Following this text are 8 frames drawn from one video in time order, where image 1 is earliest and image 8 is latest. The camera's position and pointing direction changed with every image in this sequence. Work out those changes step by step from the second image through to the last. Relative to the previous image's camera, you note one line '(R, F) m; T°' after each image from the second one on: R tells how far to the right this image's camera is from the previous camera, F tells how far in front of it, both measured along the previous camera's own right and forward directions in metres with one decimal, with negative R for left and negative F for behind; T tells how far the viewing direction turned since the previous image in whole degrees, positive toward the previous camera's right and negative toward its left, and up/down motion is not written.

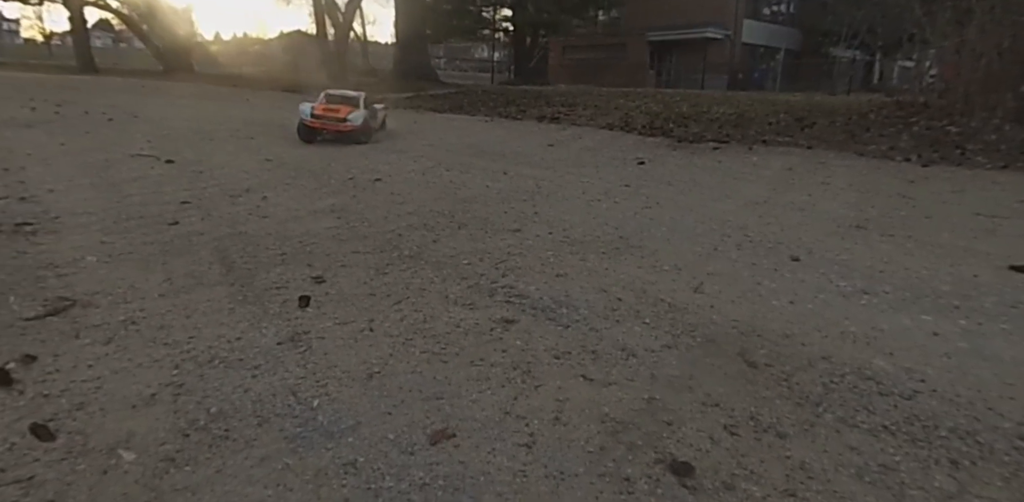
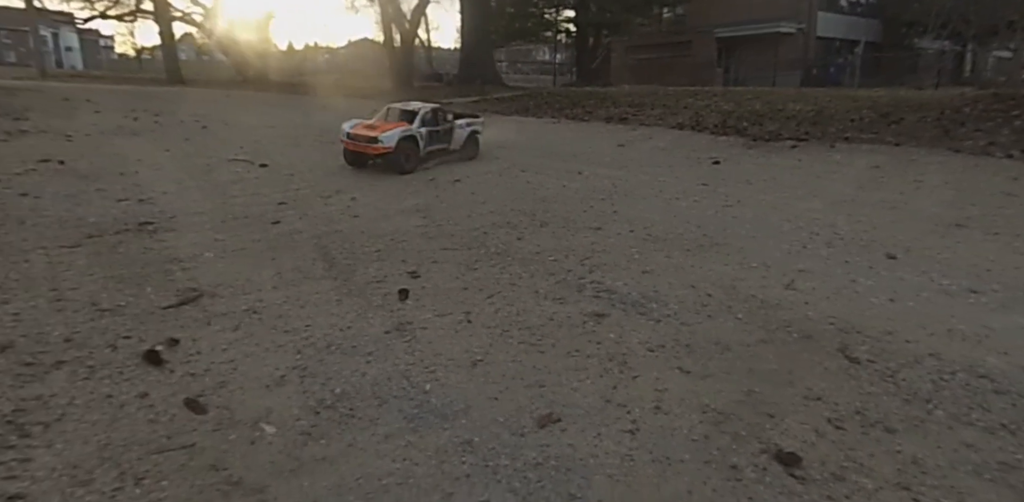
(-0.3, -0.2) m; -5°
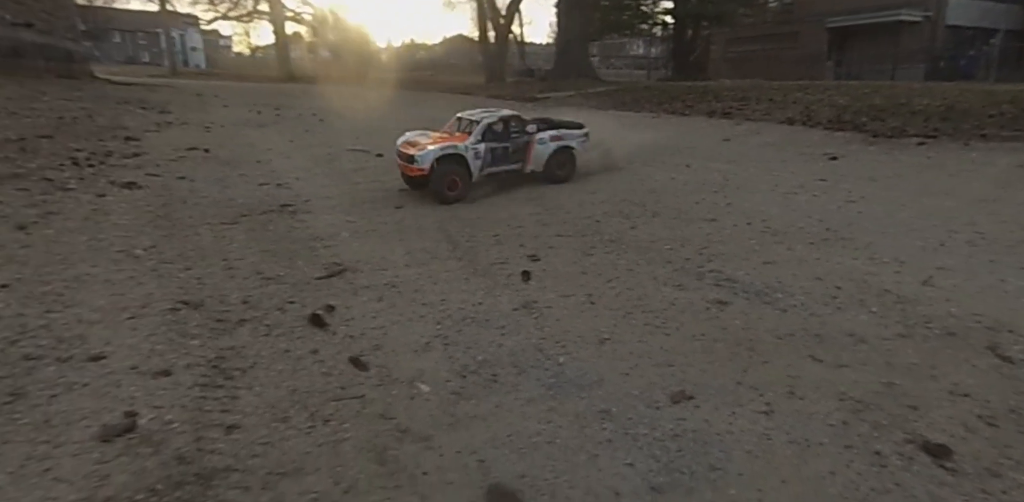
(-0.4, -0.2) m; -8°
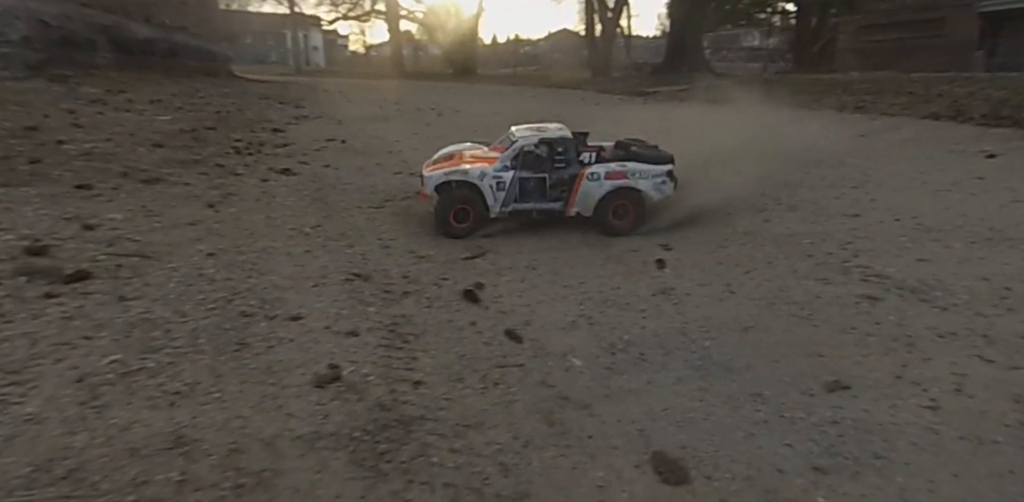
(-0.4, -0.3) m; -9°
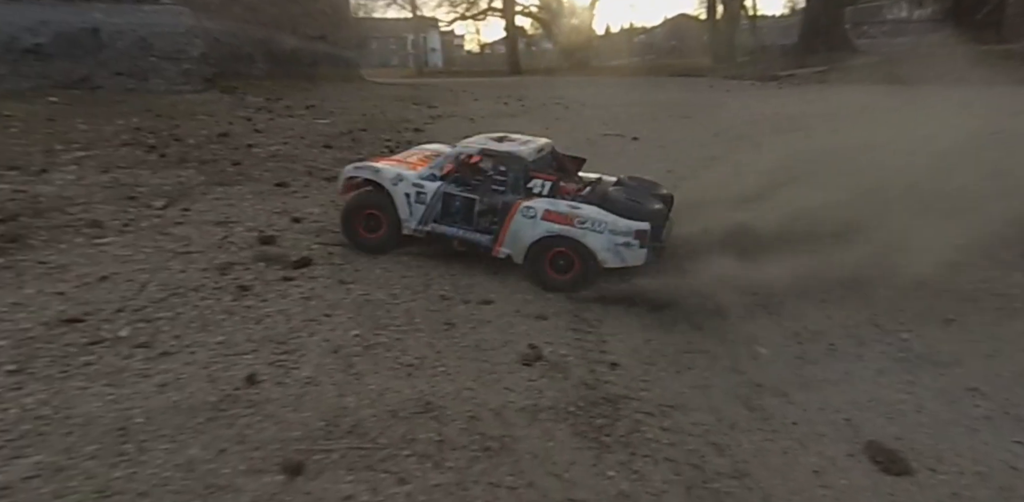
(-0.6, -0.2) m; -10°
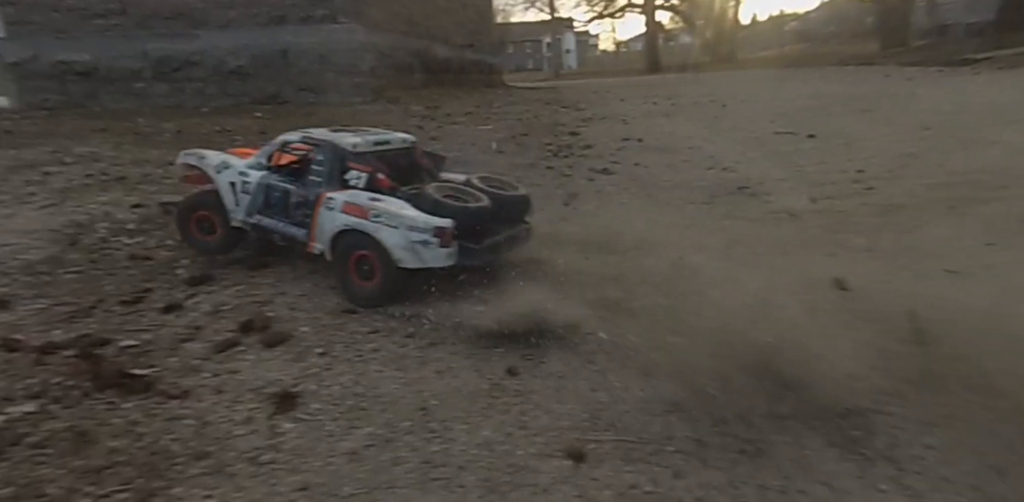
(-0.7, -0.2) m; -11°
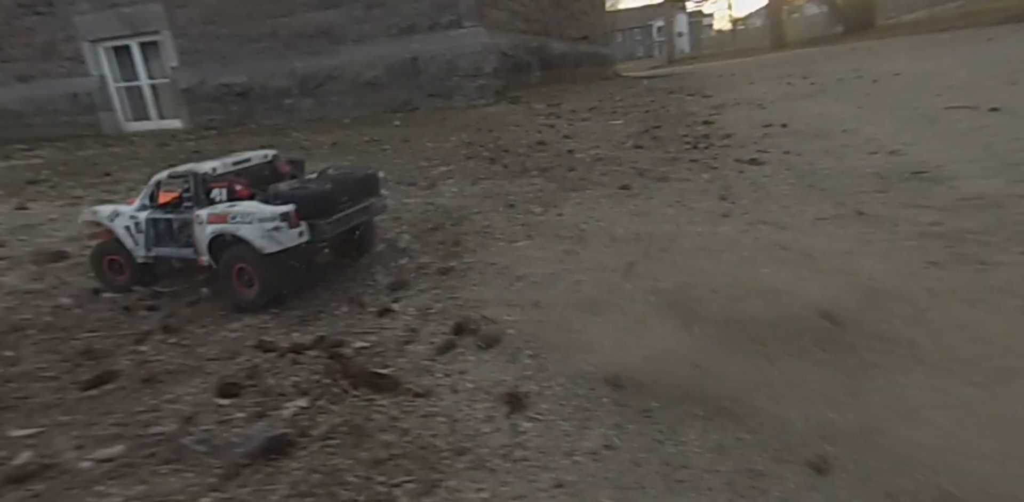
(-0.6, -0.2) m; -10°
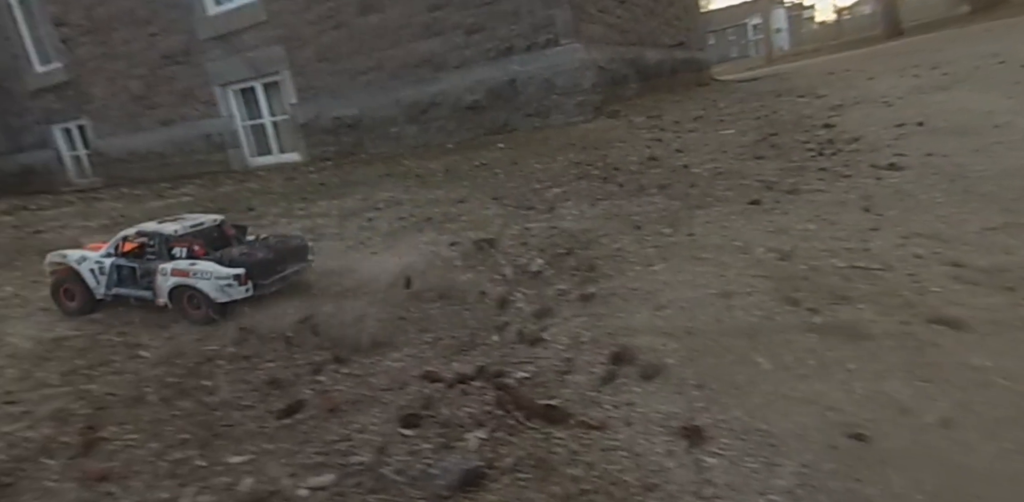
(-0.5, -0.1) m; -8°
